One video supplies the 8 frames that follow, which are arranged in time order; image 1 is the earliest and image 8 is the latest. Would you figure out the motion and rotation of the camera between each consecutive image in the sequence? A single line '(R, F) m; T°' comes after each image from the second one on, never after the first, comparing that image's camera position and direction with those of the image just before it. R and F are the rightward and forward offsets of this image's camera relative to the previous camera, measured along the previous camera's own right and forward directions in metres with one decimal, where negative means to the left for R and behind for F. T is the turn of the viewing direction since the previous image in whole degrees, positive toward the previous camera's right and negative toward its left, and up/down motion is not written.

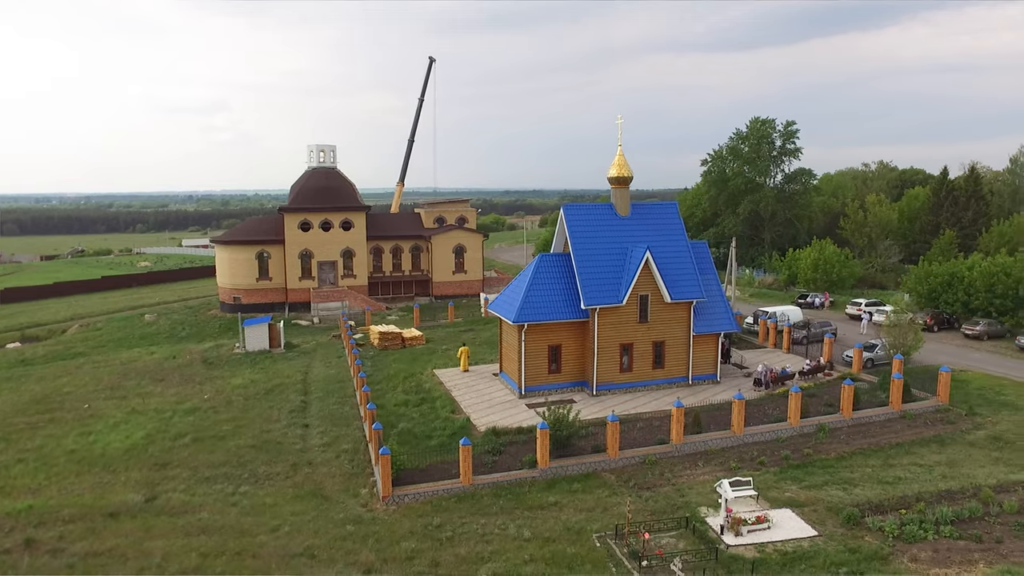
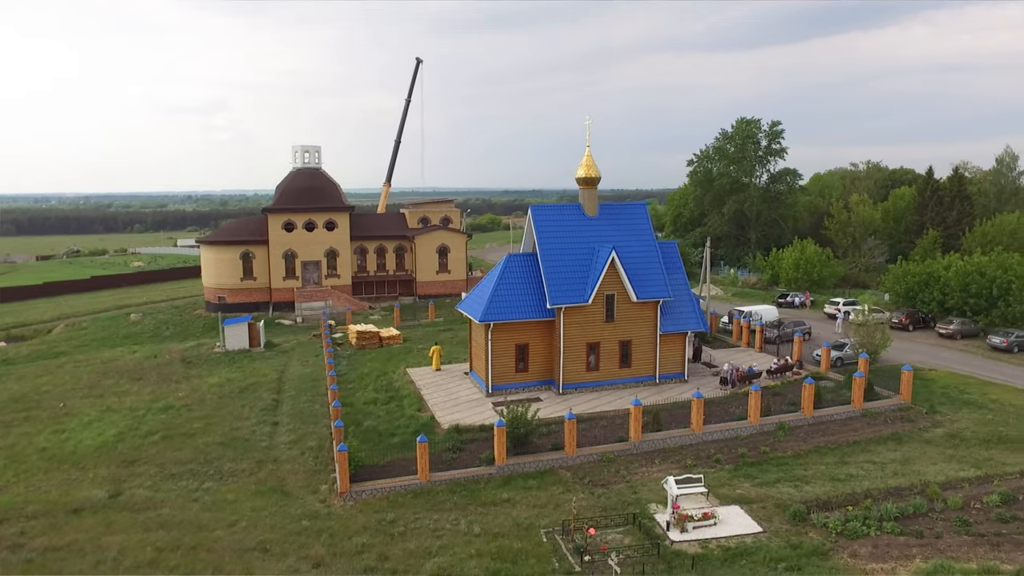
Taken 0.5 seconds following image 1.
(+1.1, -0.3) m; 0°
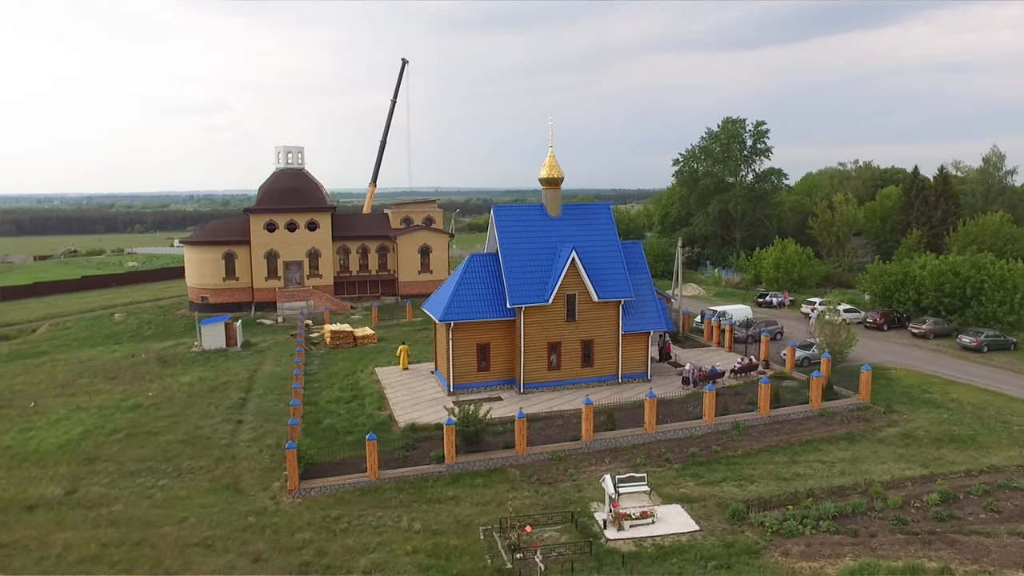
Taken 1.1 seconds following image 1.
(+1.4, -0.2) m; -1°
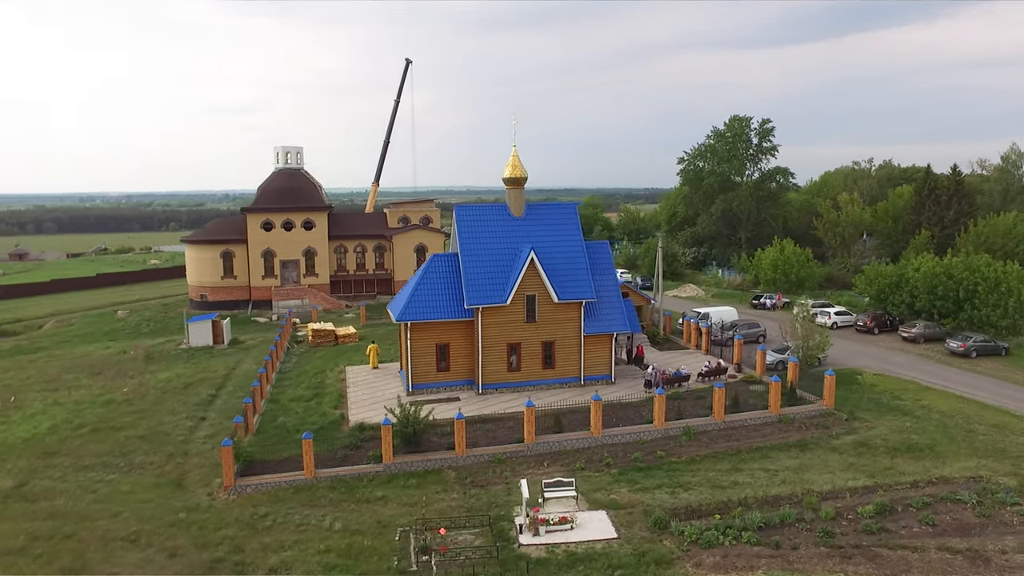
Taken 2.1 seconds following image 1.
(+2.5, +0.2) m; -3°
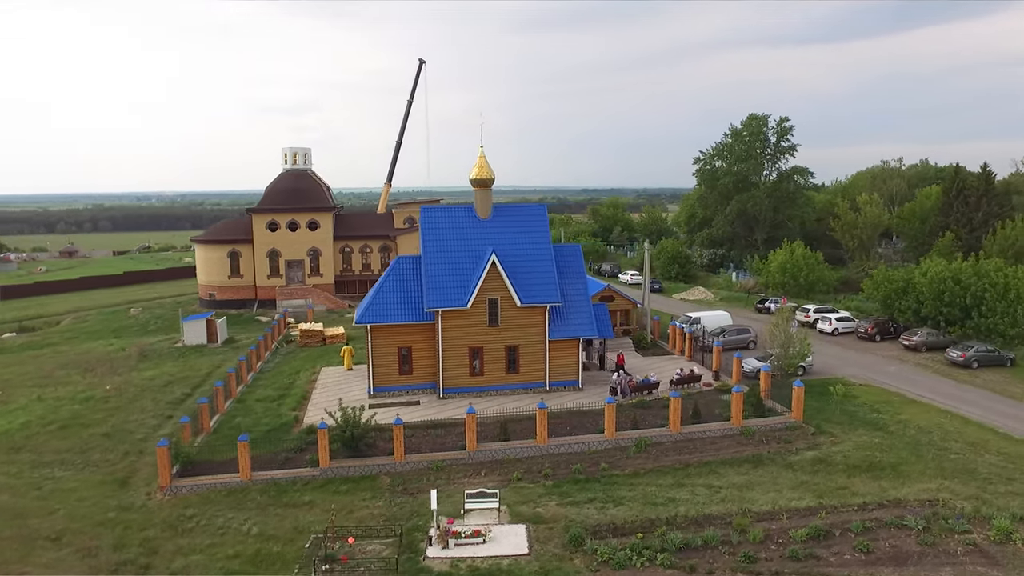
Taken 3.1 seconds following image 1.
(+2.8, +0.6) m; -4°
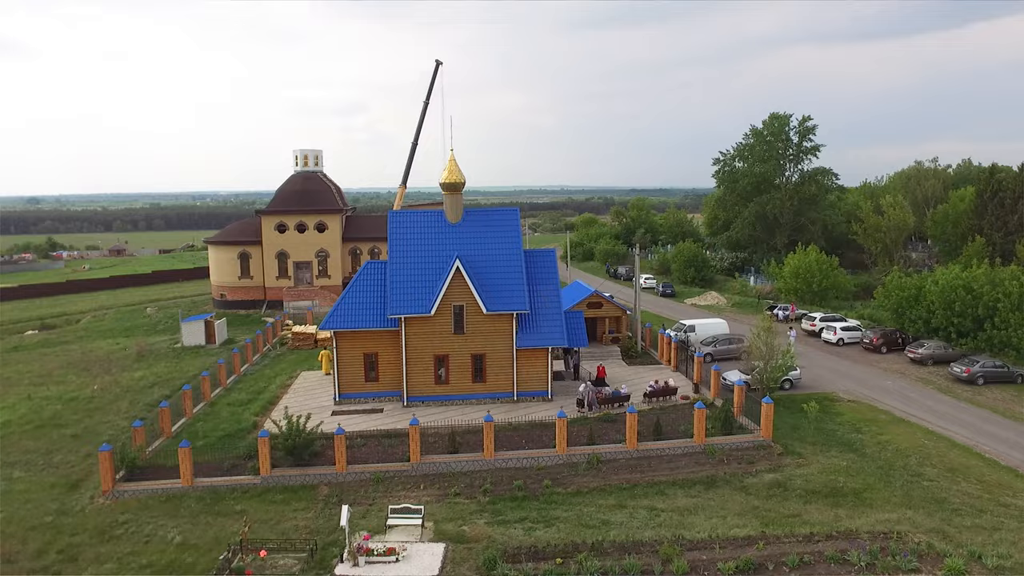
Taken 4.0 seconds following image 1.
(+2.7, +0.8) m; -4°
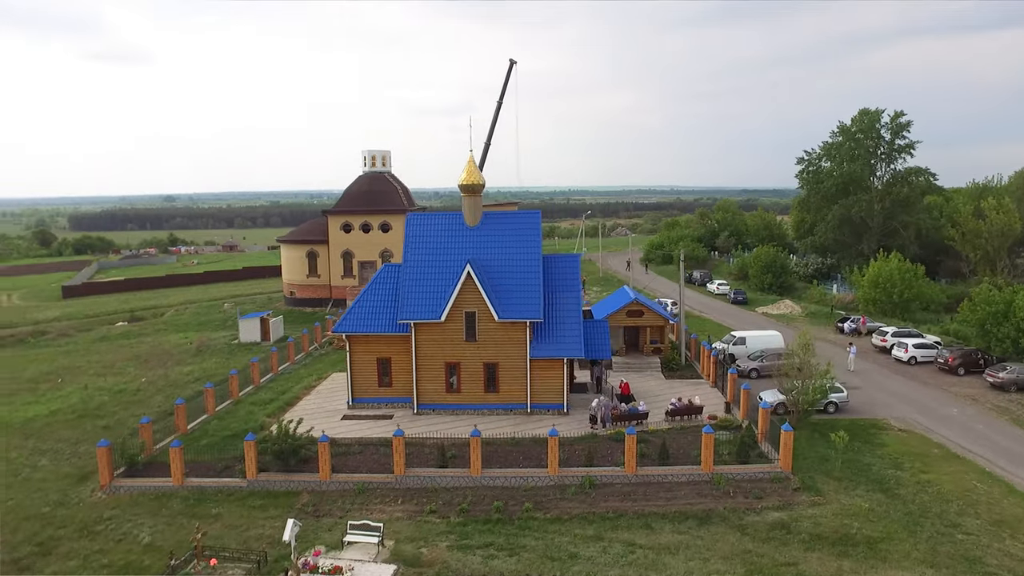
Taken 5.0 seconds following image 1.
(+2.9, +1.3) m; -9°
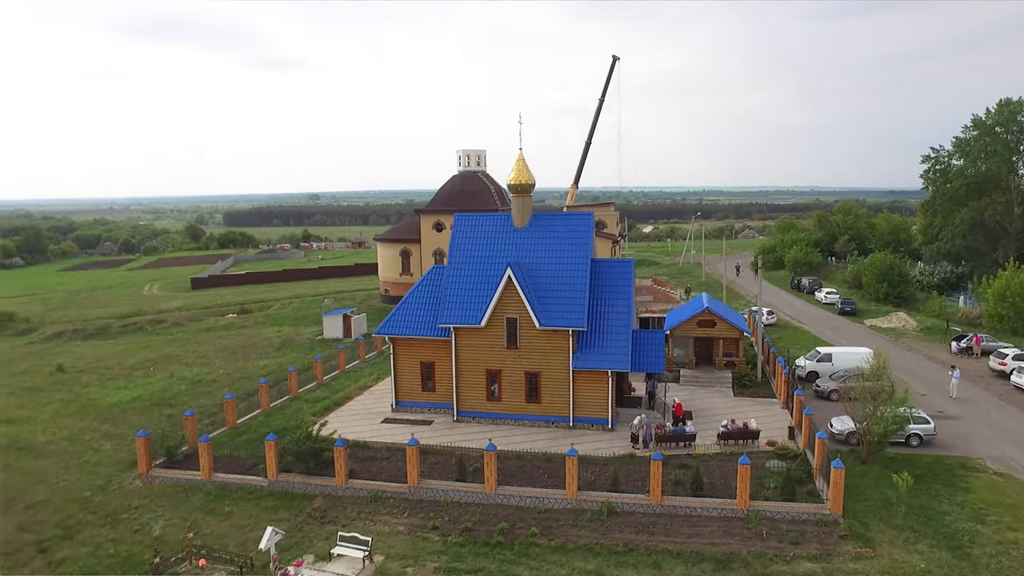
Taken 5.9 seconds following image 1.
(+2.5, +1.4) m; -10°
